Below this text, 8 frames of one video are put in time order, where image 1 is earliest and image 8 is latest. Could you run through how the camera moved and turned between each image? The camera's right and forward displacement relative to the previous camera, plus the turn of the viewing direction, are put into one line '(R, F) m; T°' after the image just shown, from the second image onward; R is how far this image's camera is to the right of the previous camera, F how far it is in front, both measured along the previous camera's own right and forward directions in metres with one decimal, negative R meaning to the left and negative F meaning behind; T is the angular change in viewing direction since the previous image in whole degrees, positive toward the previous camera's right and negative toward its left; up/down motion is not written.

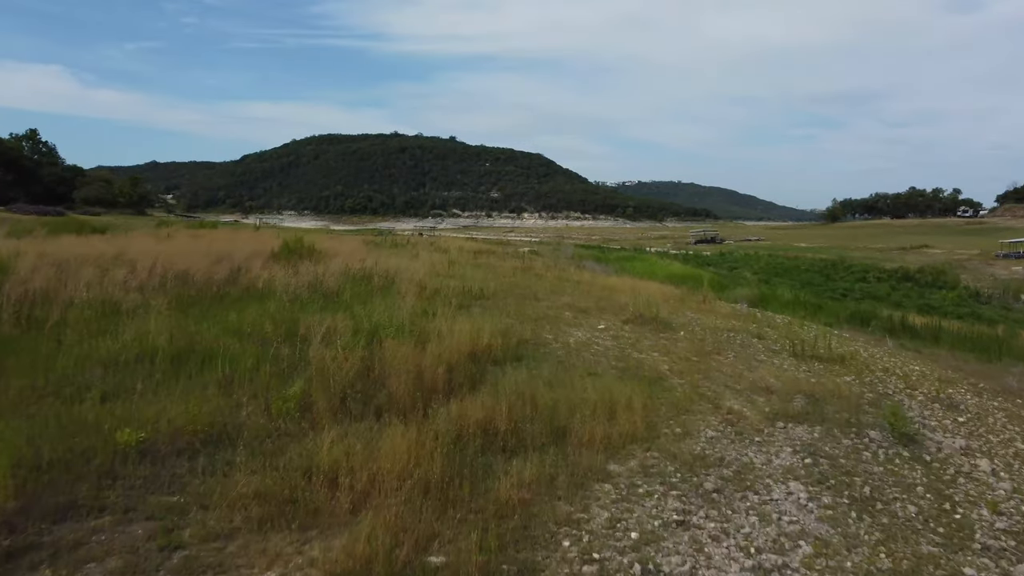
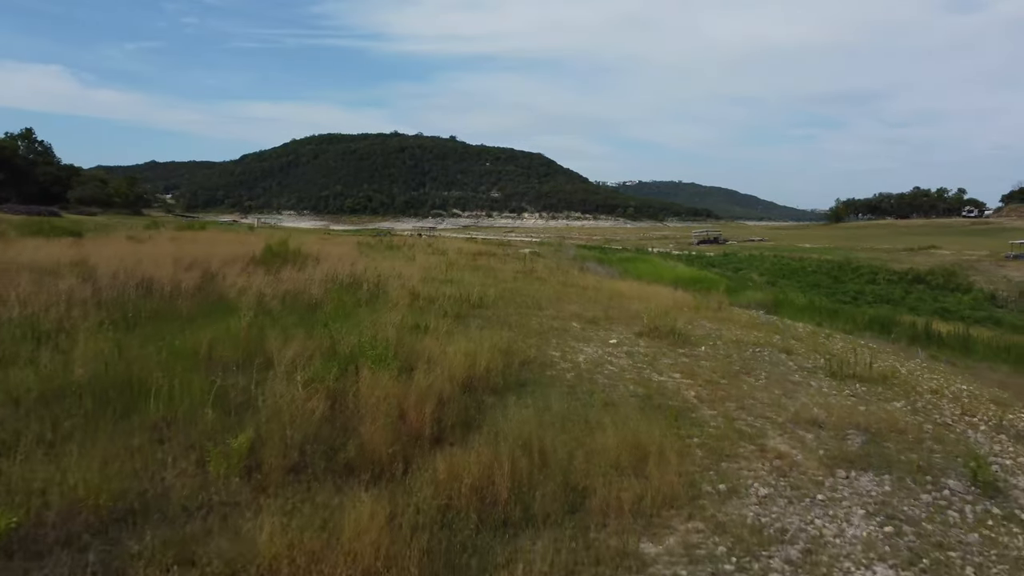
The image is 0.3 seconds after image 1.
(0.0, +1.3) m; 0°
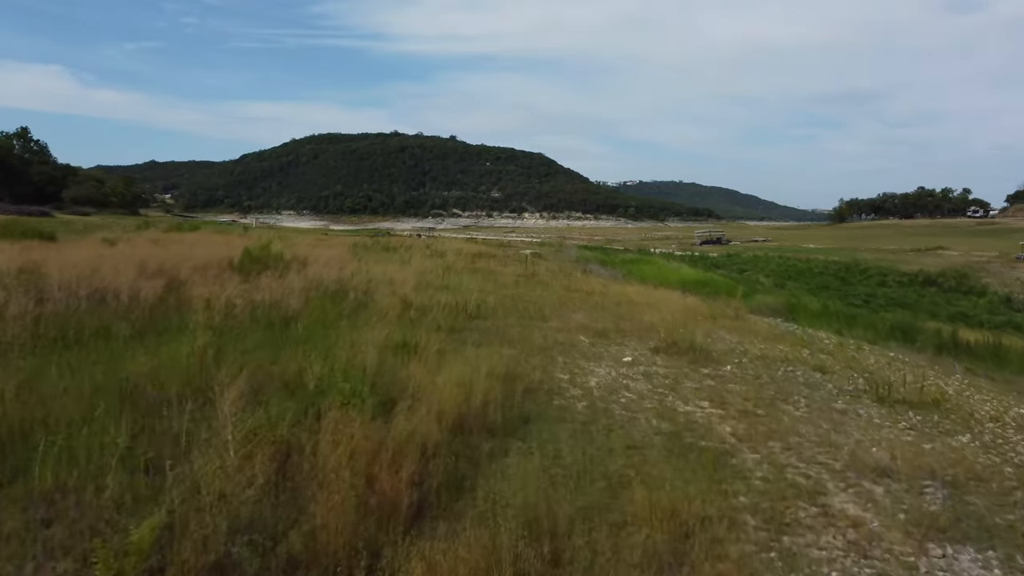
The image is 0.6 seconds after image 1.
(0.0, +1.3) m; 0°
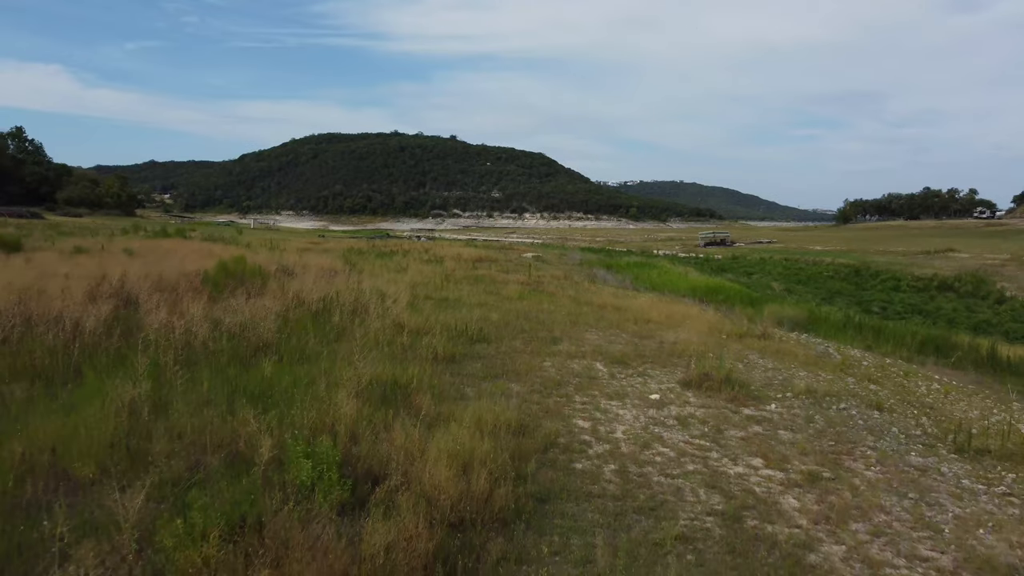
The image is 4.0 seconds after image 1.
(-0.1, +1.5) m; 0°
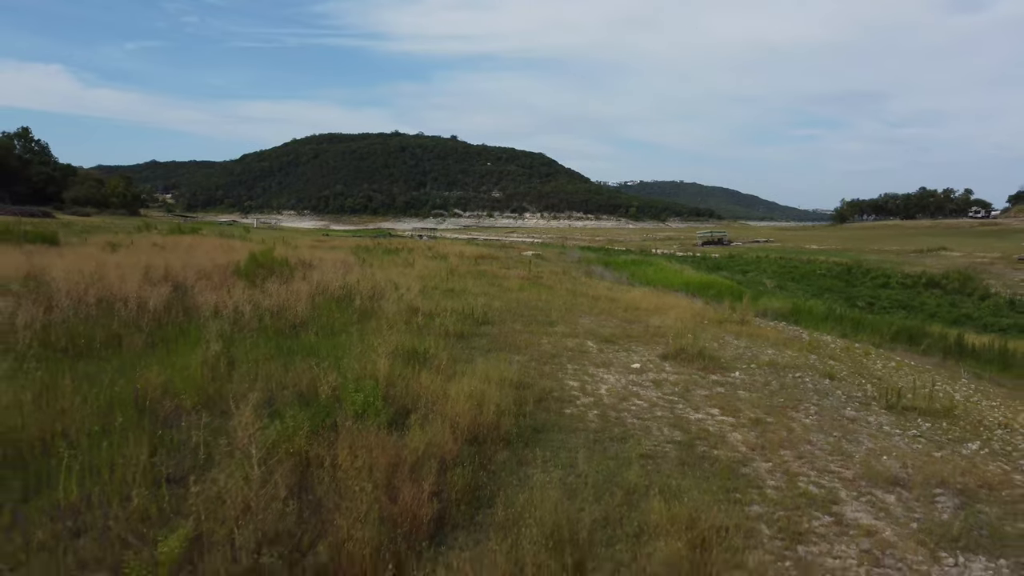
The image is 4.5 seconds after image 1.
(0.0, -1.5) m; 0°
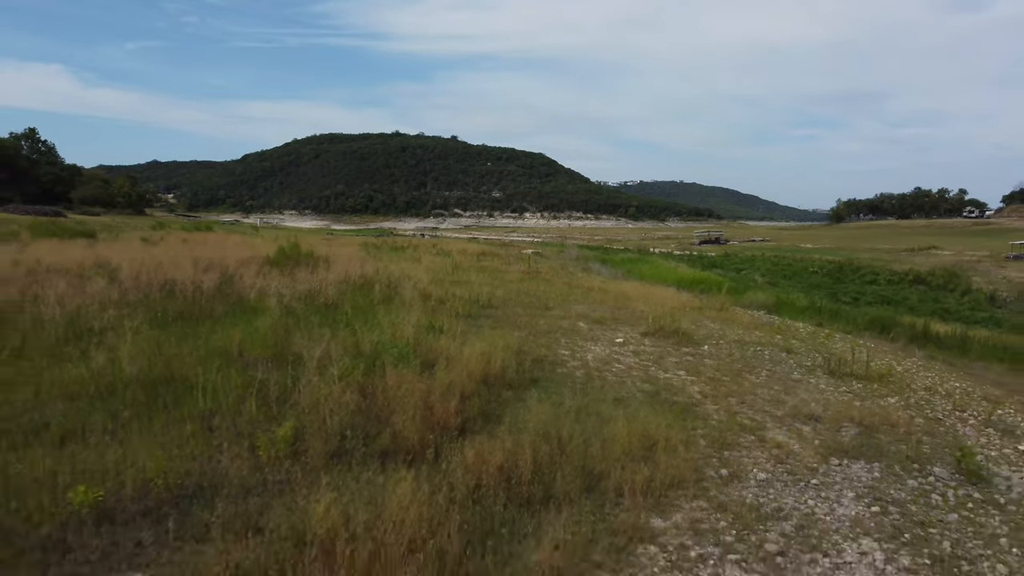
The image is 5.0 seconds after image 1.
(0.0, -1.8) m; 0°
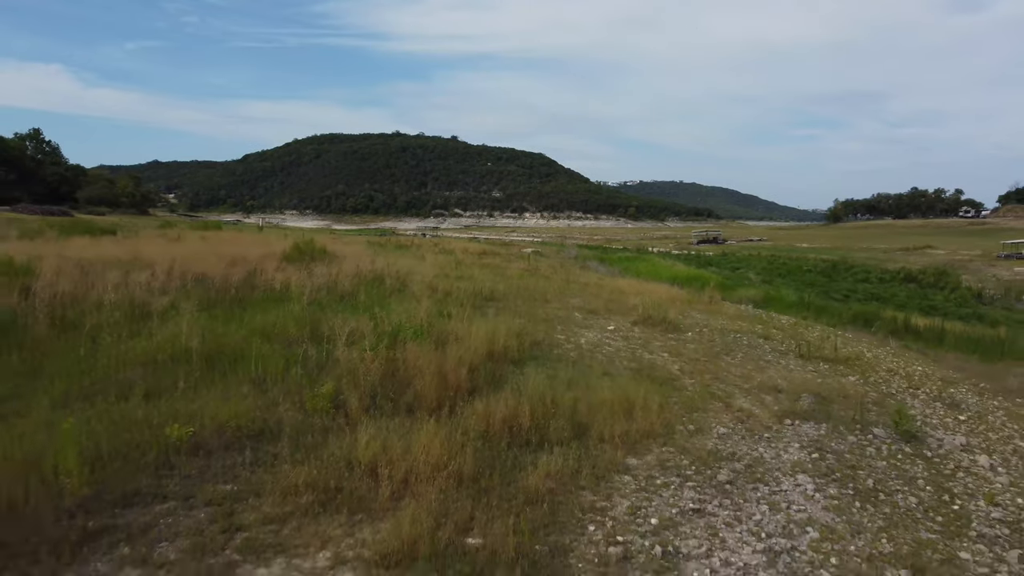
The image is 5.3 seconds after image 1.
(0.0, -1.2) m; 0°
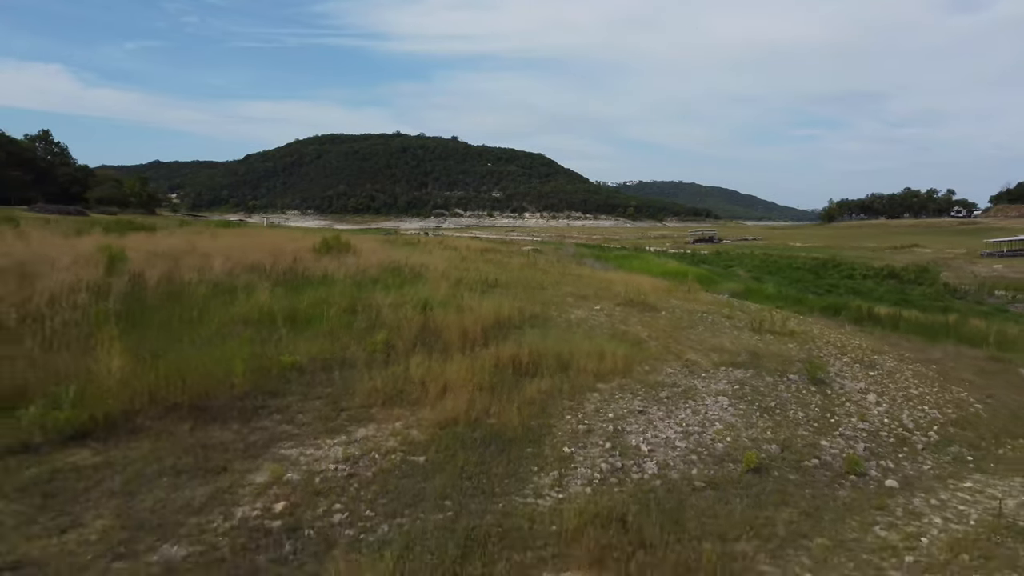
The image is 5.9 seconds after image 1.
(0.0, -2.5) m; 0°
